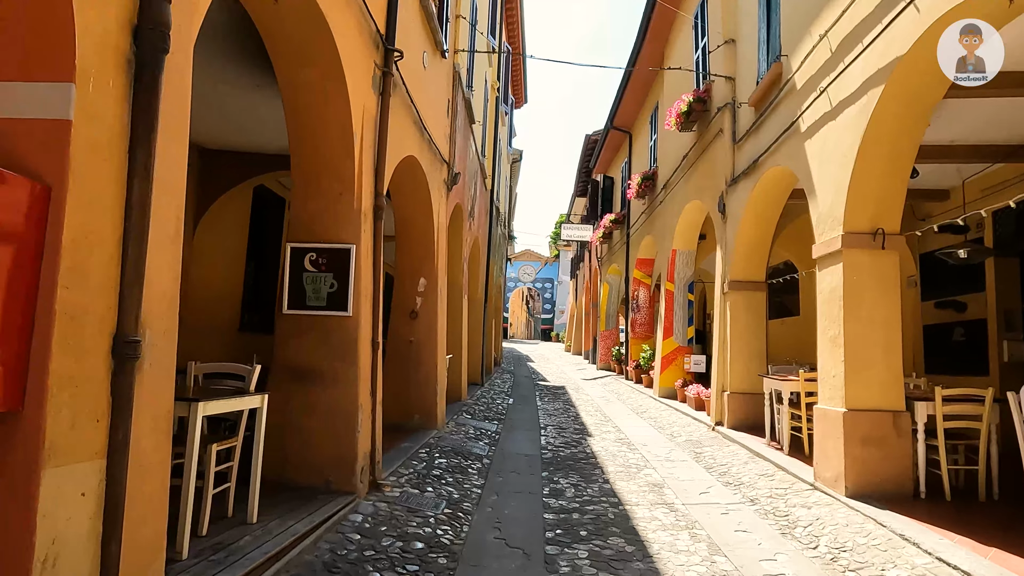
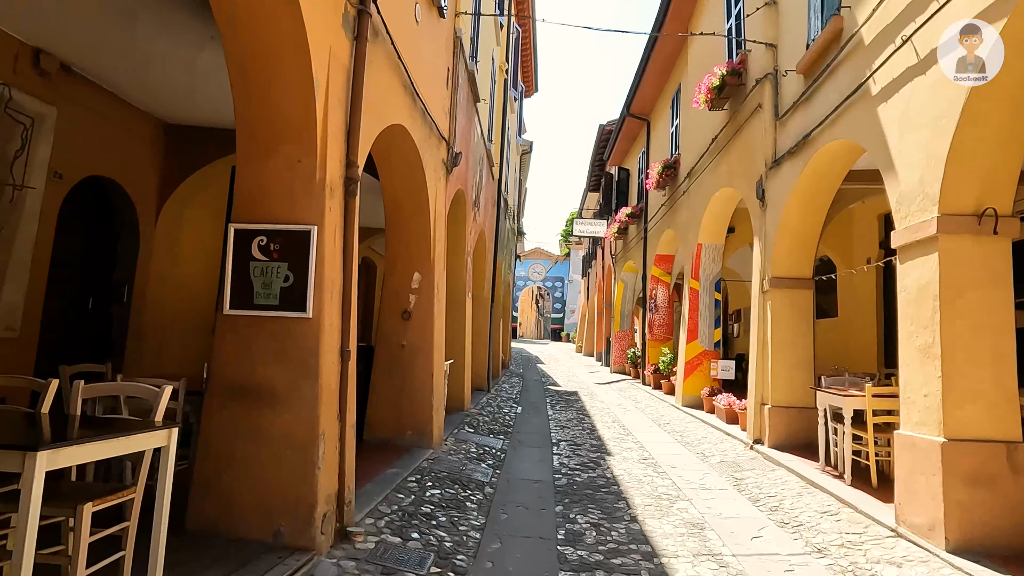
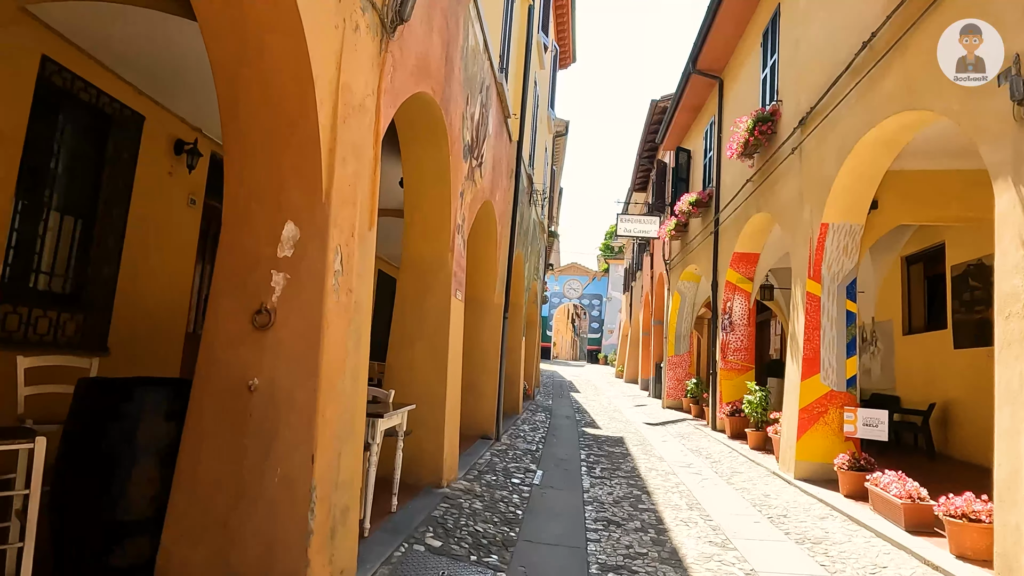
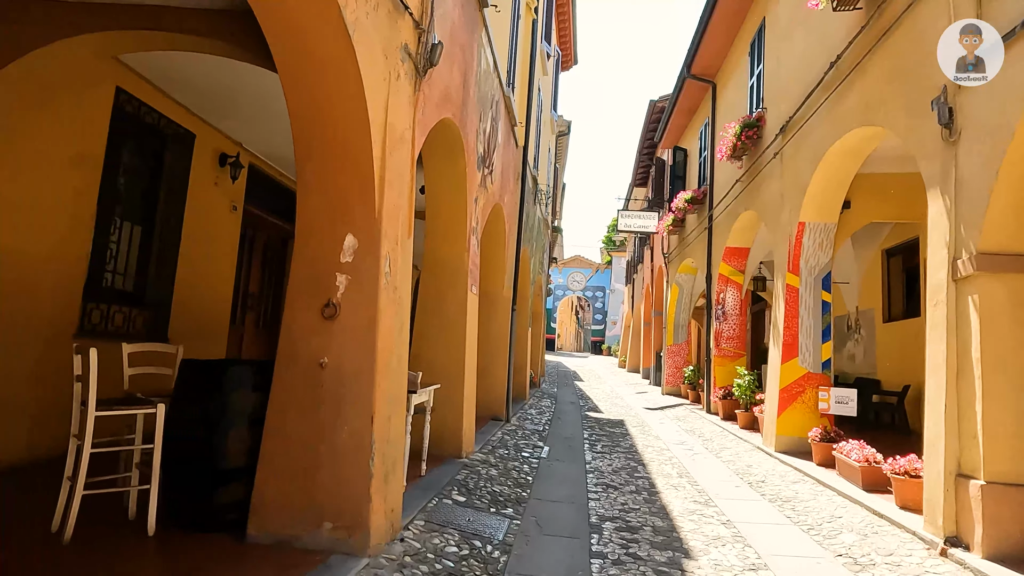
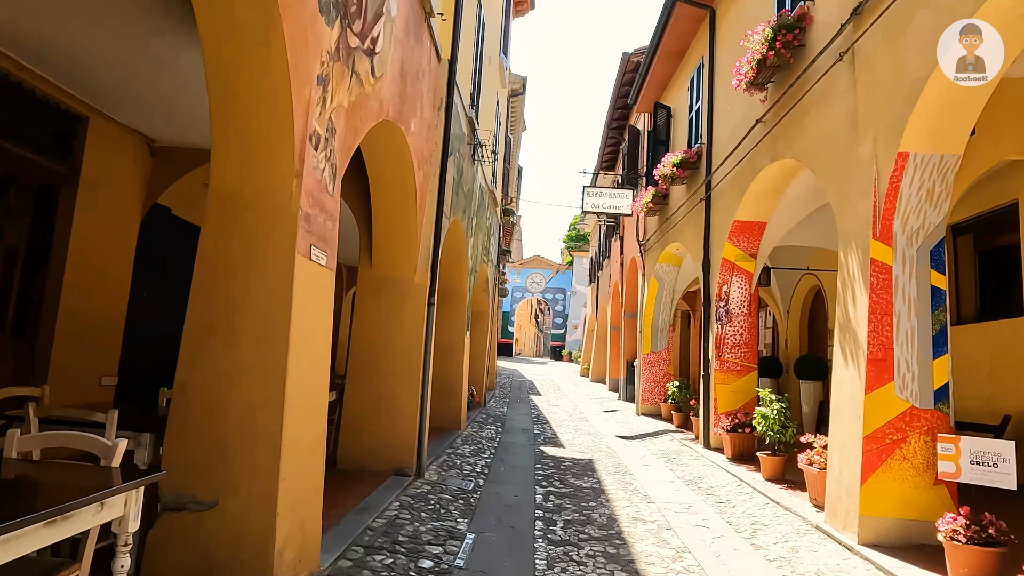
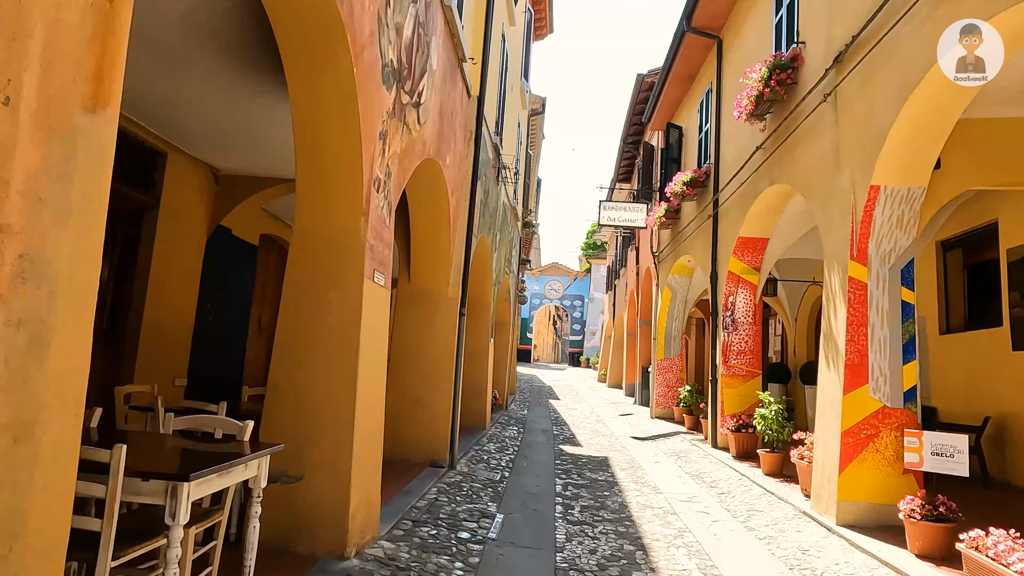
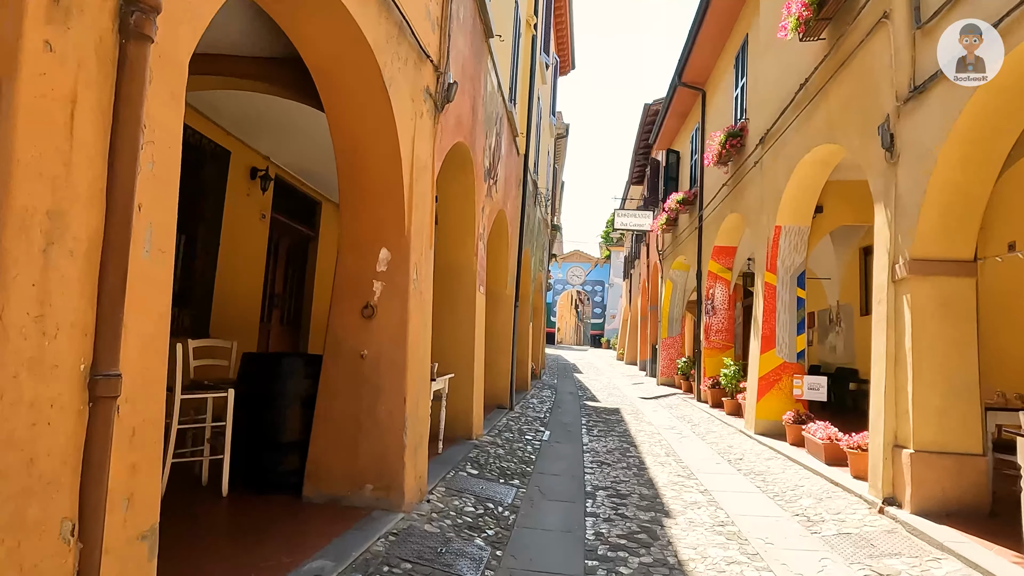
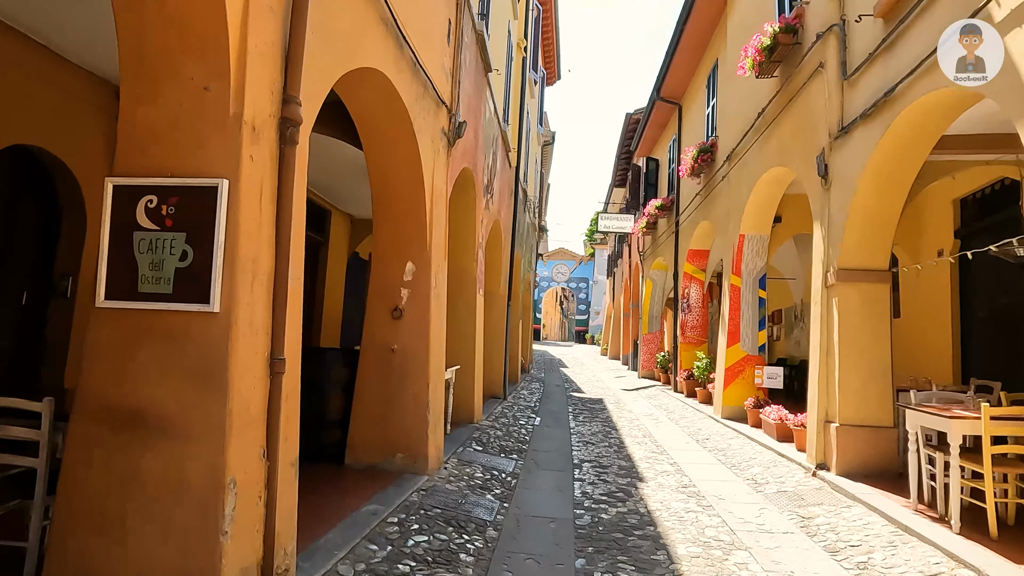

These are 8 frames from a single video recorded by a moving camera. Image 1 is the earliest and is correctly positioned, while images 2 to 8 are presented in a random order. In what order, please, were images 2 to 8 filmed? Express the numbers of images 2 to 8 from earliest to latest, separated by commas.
2, 8, 7, 4, 3, 6, 5
